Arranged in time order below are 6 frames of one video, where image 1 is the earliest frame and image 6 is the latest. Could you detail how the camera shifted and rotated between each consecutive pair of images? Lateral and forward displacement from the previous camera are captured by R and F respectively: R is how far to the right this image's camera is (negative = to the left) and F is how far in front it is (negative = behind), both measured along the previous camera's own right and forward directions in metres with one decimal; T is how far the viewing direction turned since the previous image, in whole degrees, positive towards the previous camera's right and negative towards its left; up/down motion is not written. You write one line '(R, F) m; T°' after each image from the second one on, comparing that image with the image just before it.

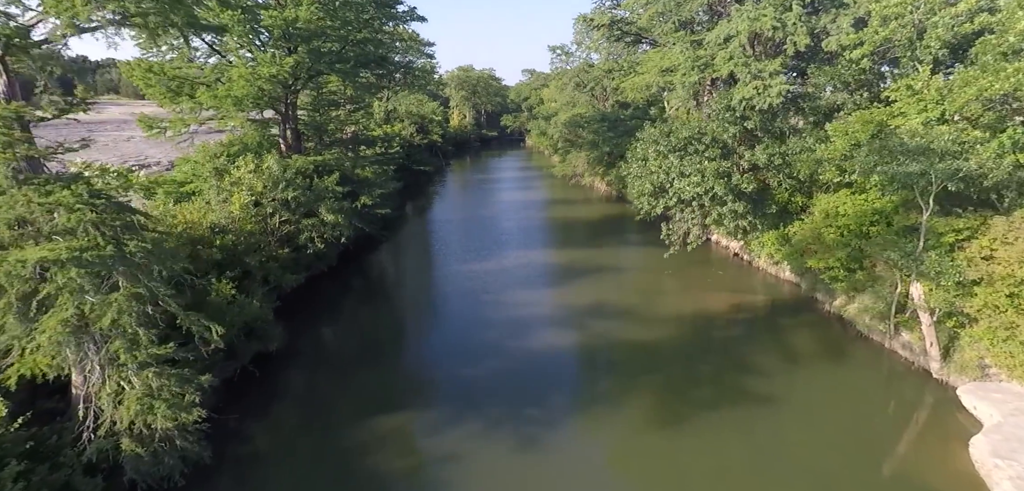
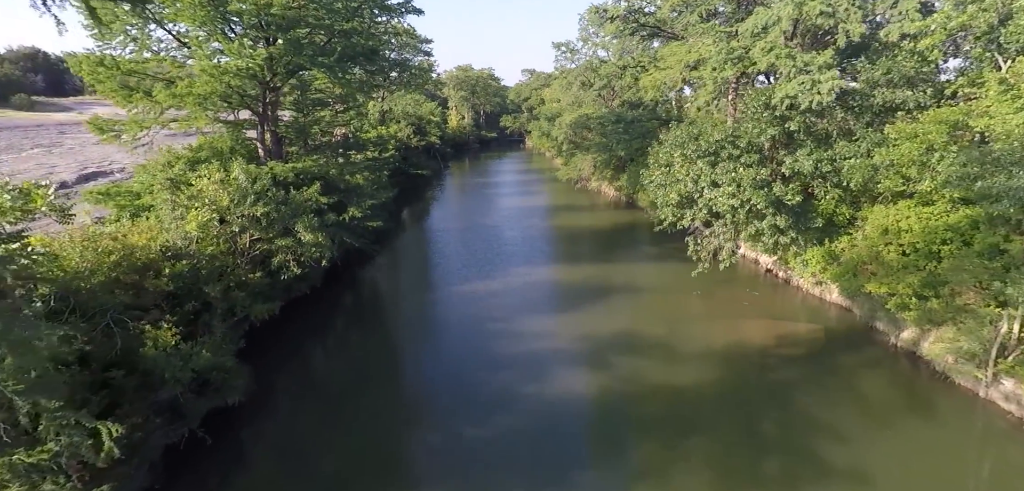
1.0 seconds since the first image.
(-0.3, +2.5) m; 0°
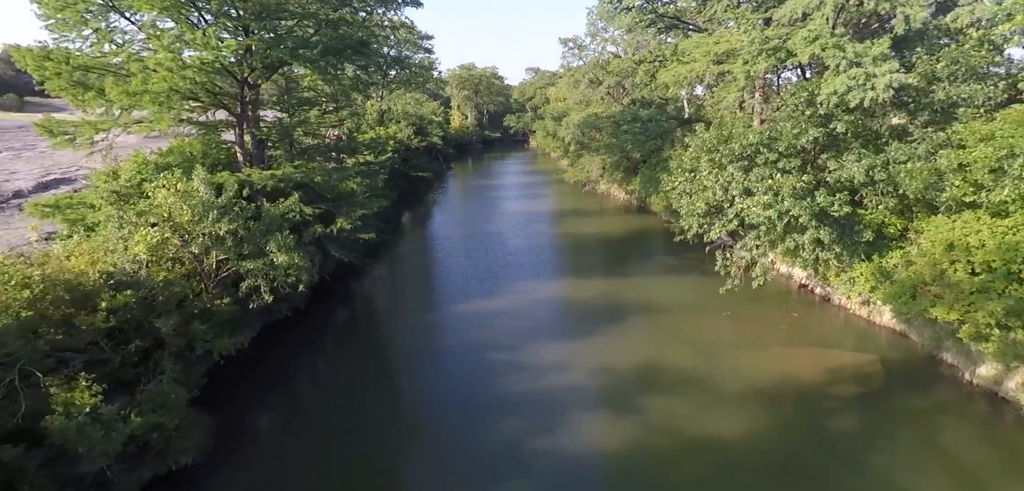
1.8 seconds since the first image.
(-0.1, +2.1) m; 0°
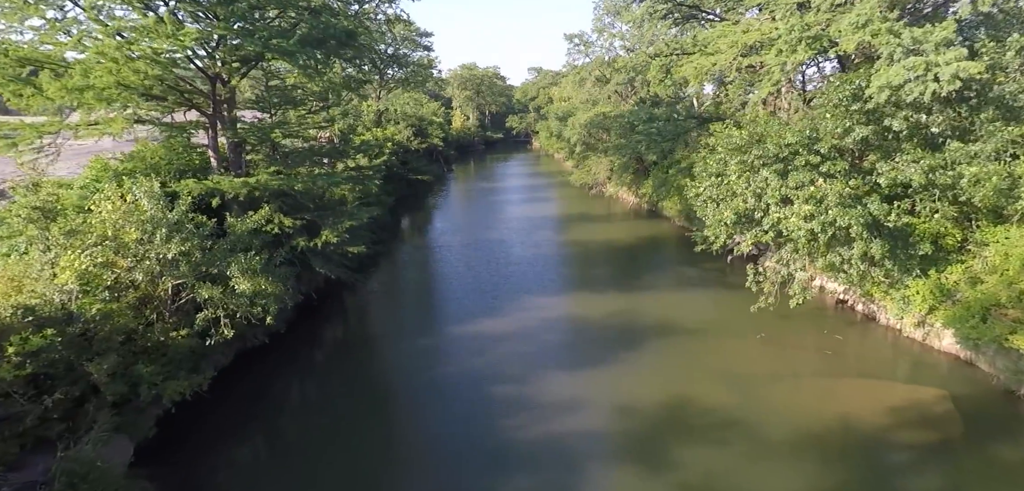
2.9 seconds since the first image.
(-0.1, +1.9) m; 0°
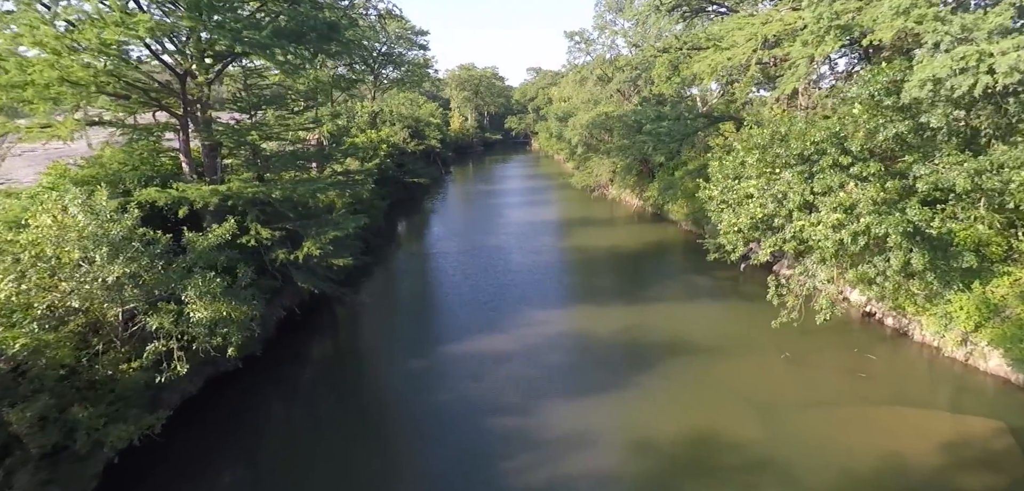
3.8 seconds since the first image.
(0.0, +1.4) m; 0°
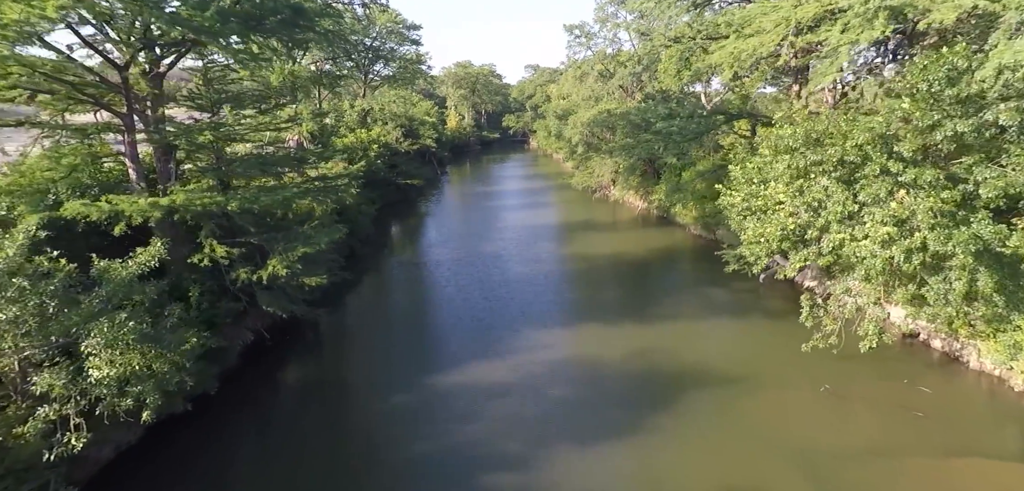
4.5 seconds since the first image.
(+0.1, +1.9) m; 0°
